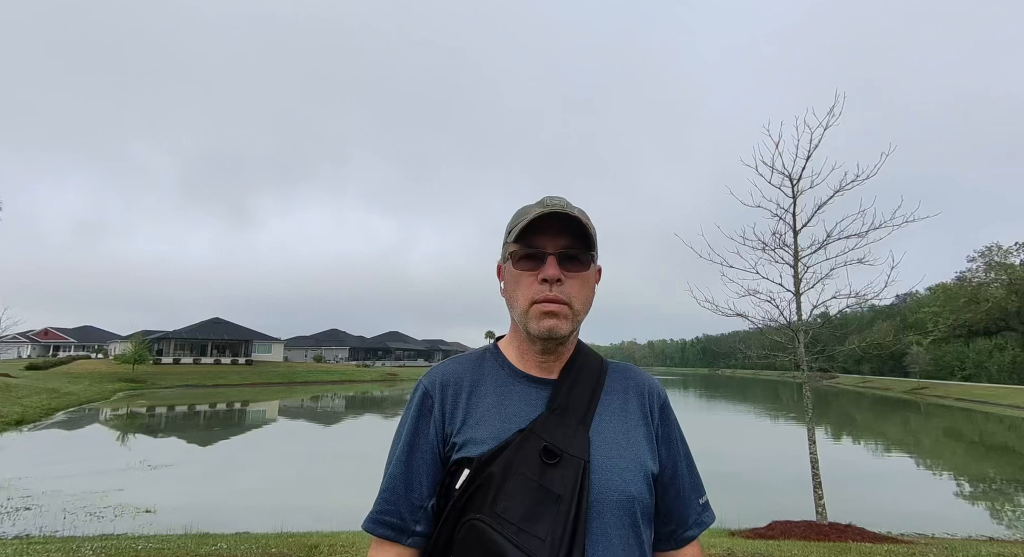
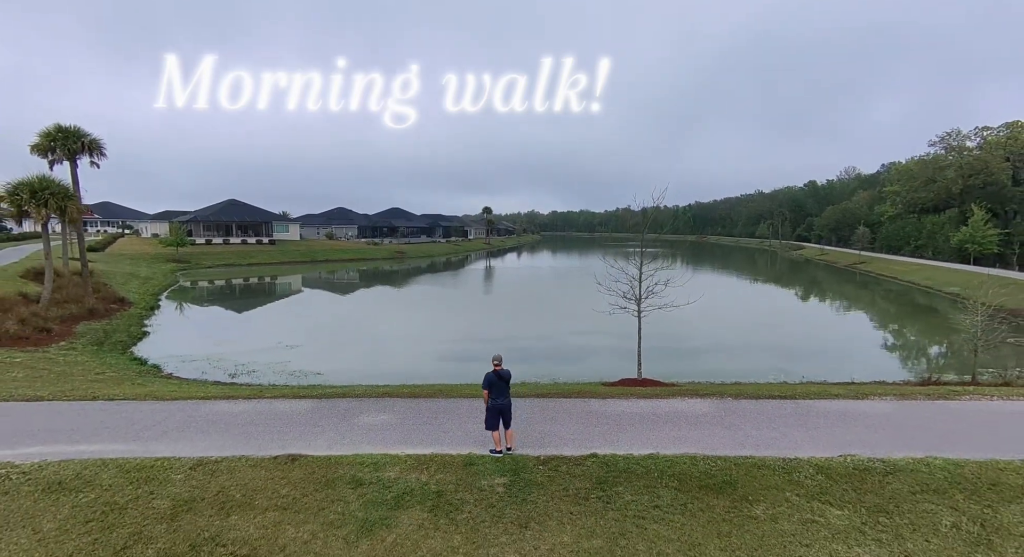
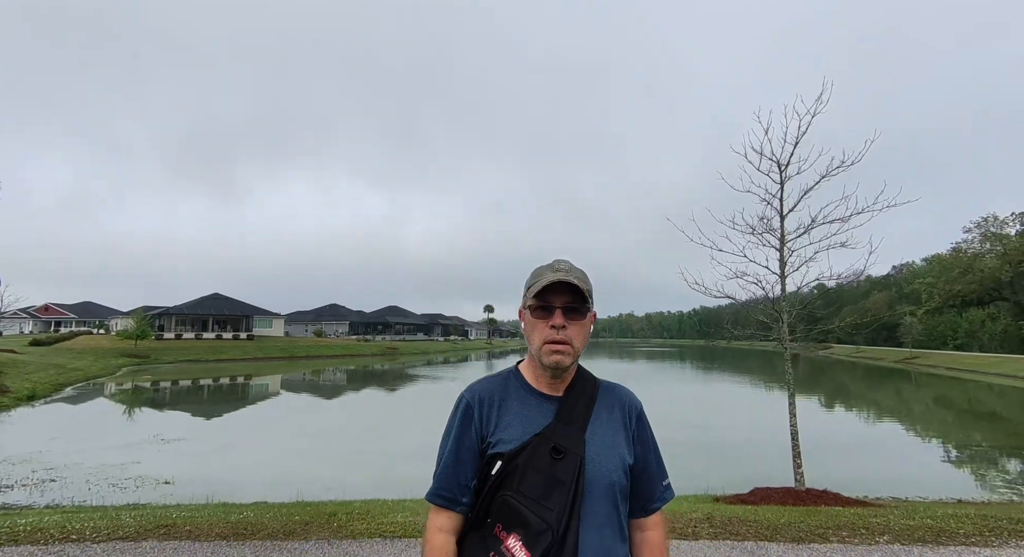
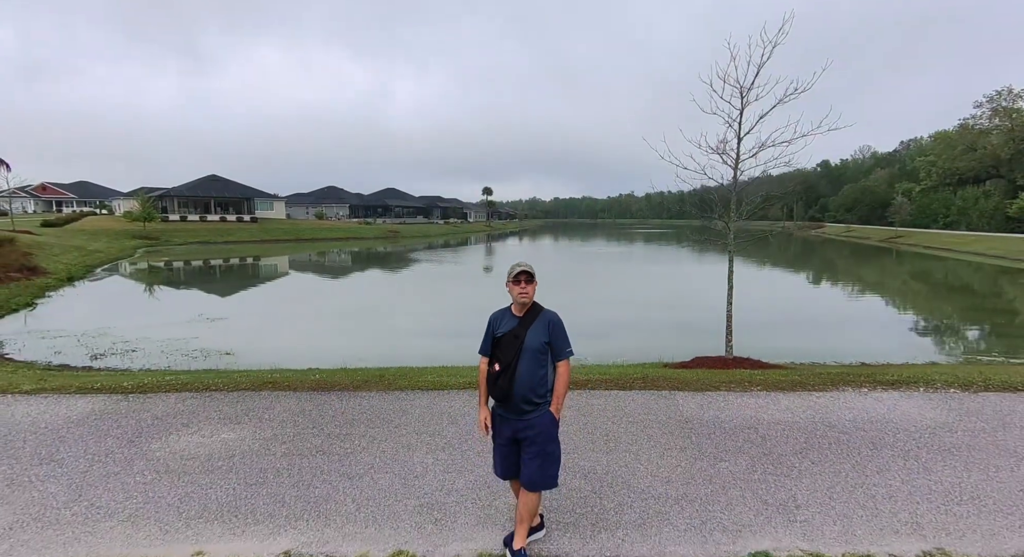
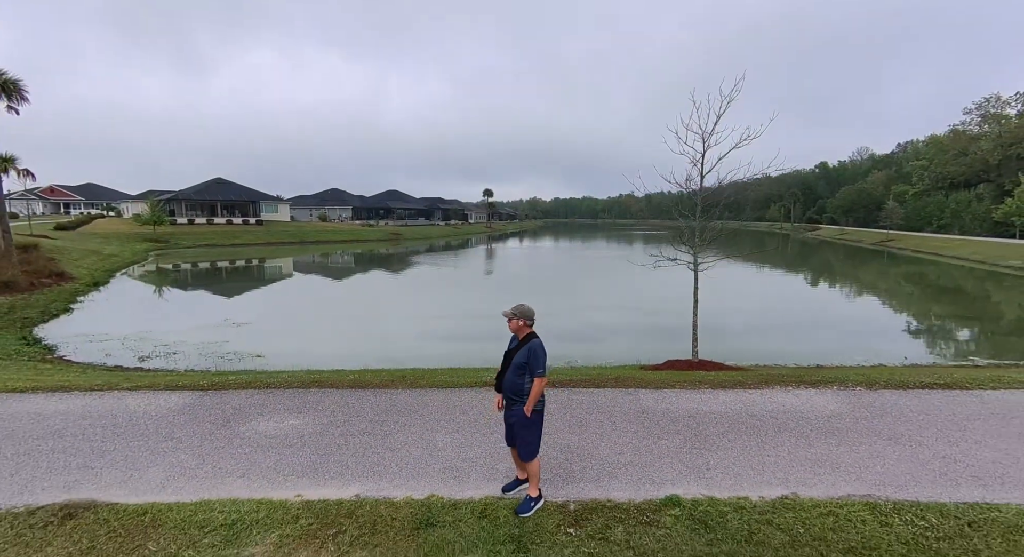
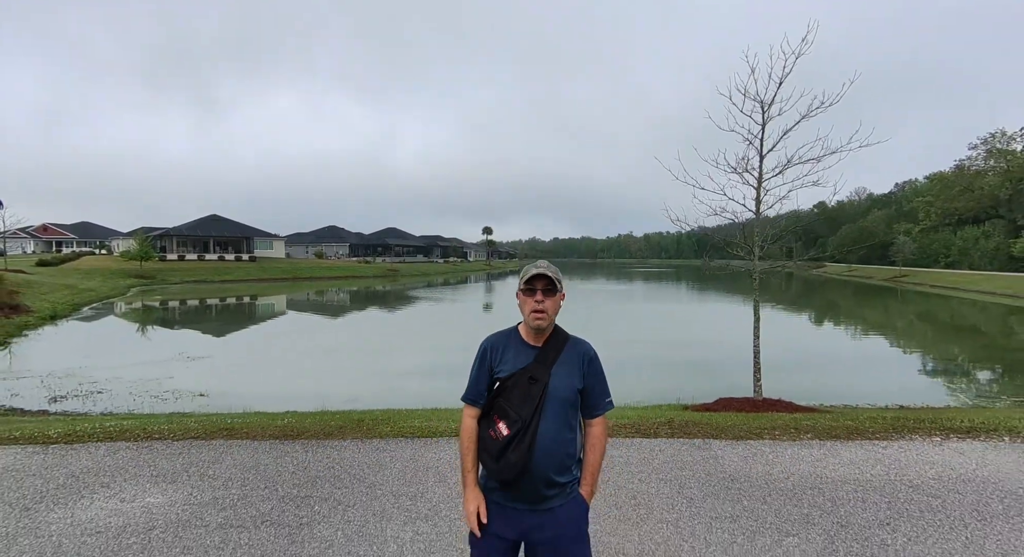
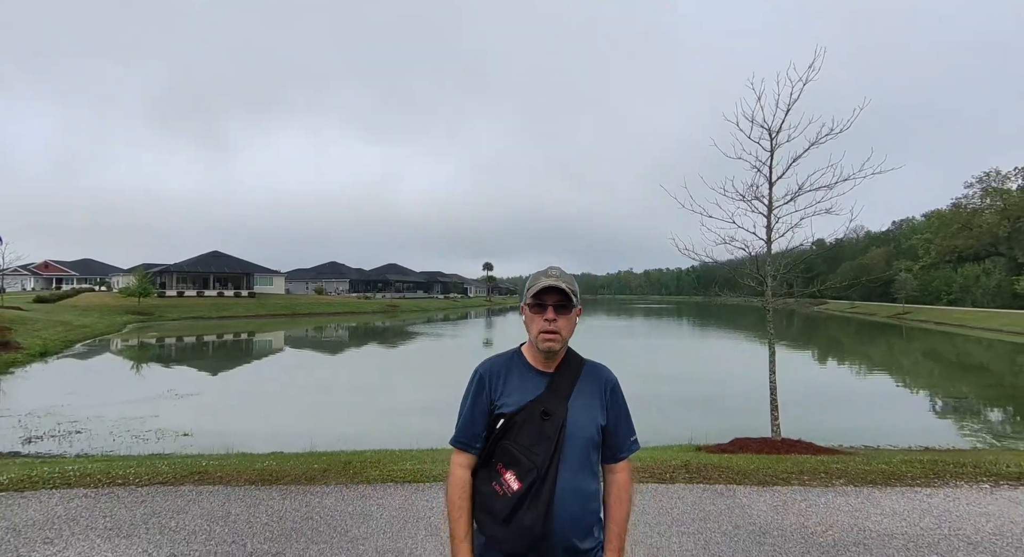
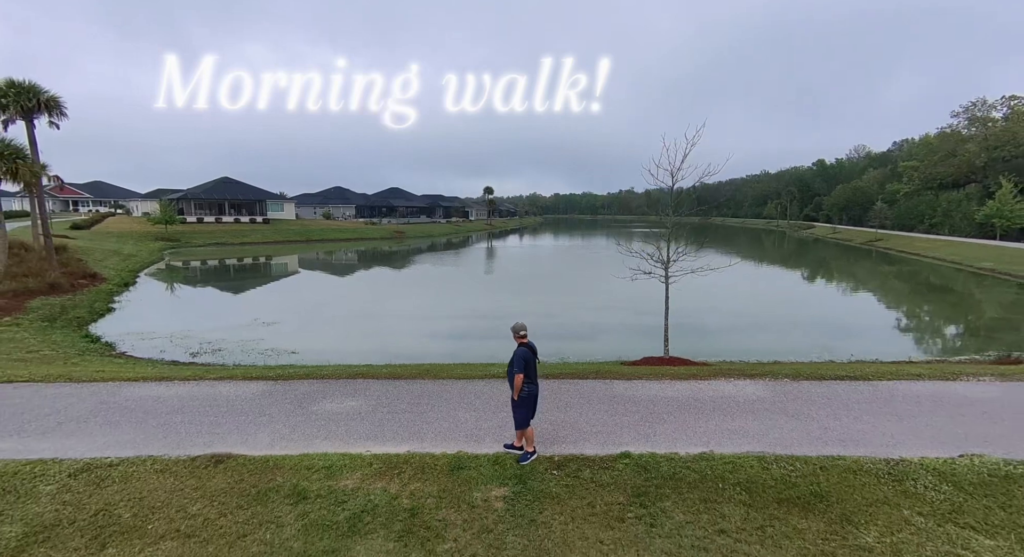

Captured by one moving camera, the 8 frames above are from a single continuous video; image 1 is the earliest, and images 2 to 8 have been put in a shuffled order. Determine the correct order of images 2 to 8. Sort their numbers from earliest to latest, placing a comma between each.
3, 7, 6, 4, 5, 8, 2
